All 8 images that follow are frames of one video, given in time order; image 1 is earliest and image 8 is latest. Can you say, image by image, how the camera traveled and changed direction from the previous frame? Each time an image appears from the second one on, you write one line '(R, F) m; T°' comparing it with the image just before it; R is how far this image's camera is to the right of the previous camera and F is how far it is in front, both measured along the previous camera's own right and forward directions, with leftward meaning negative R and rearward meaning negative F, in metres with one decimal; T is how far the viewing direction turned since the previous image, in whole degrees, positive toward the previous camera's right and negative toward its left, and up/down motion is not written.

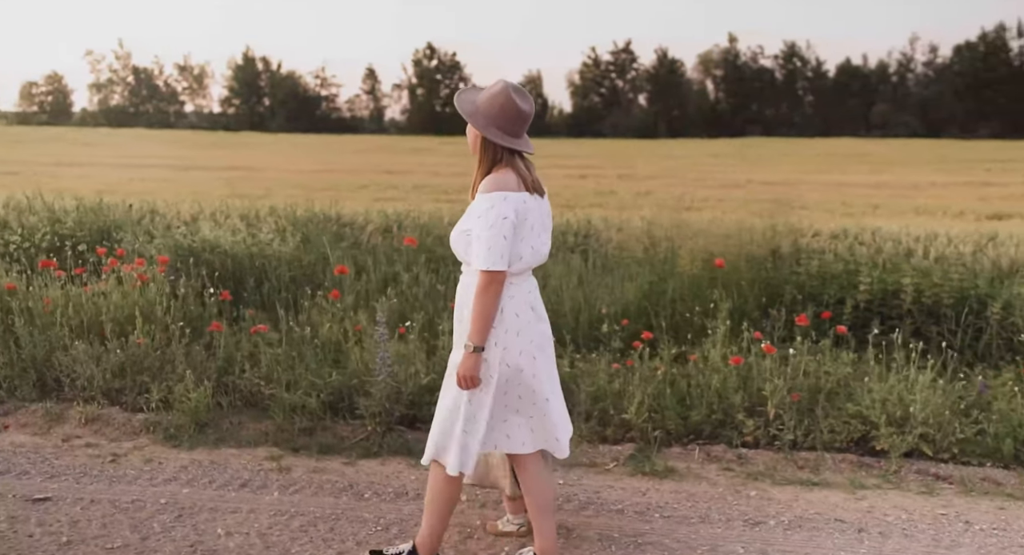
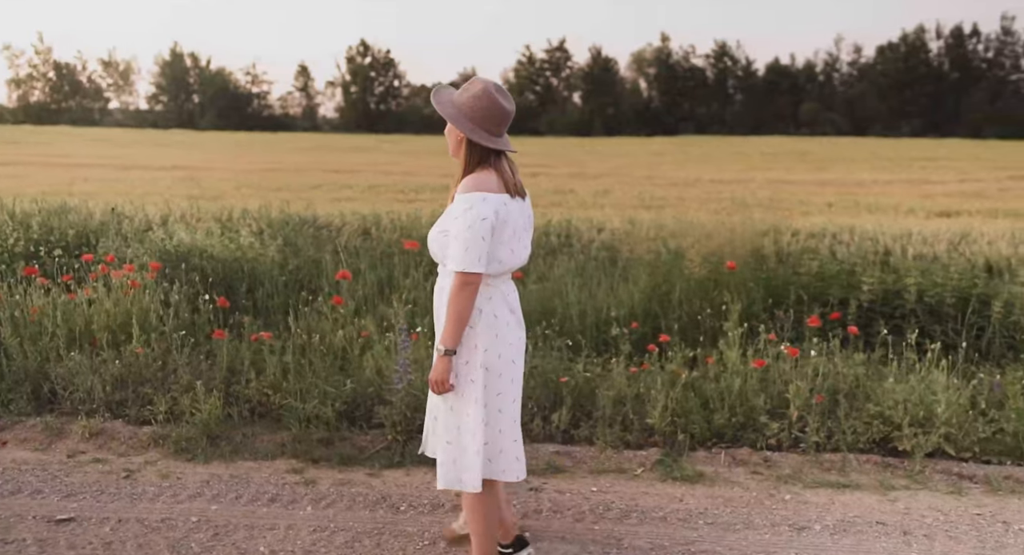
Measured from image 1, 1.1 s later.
(-0.3, +0.1) m; +3°
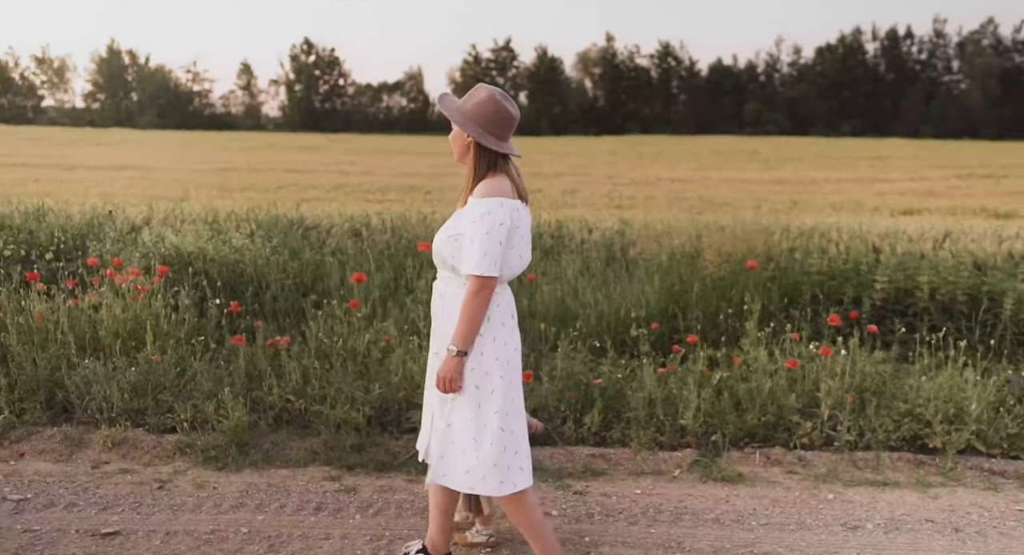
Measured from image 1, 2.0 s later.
(-0.3, 0.0) m; +2°
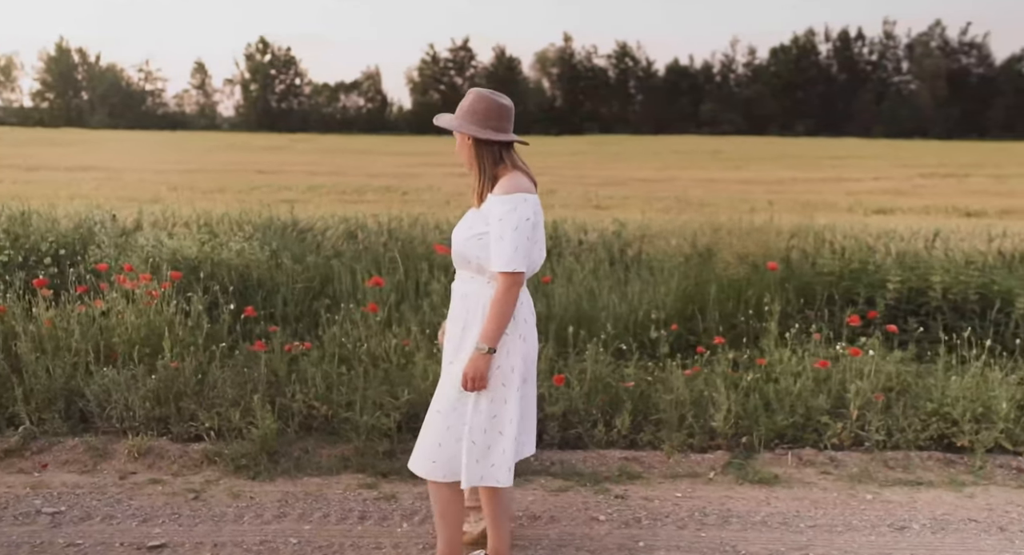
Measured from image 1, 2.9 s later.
(-0.3, 0.0) m; +2°
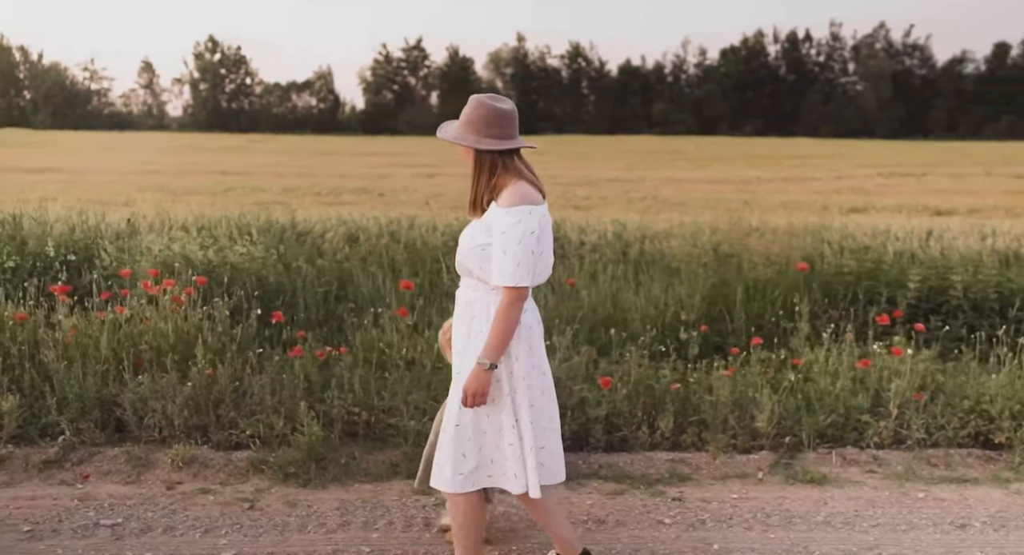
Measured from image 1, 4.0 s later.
(-0.3, 0.0) m; +2°
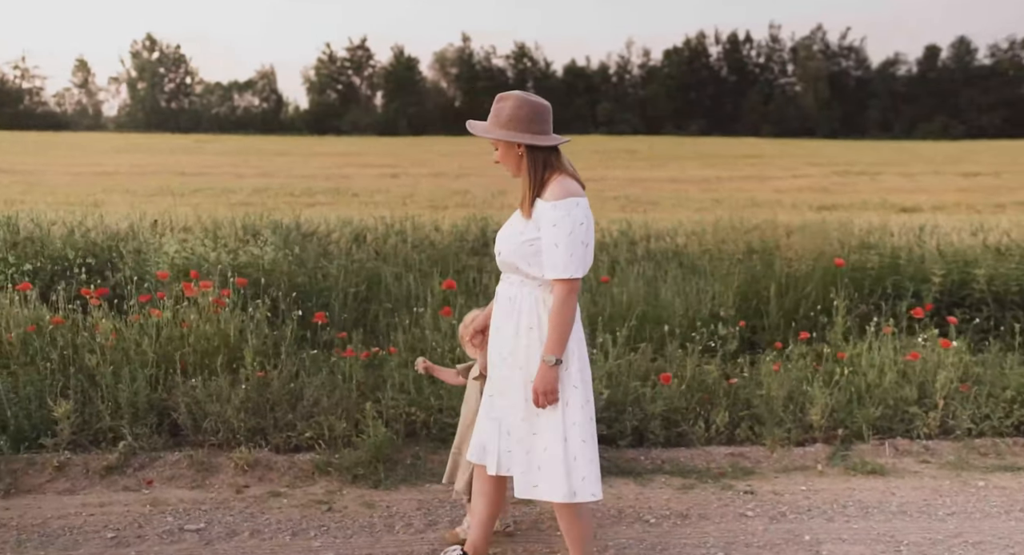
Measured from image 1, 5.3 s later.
(-0.4, 0.0) m; +2°
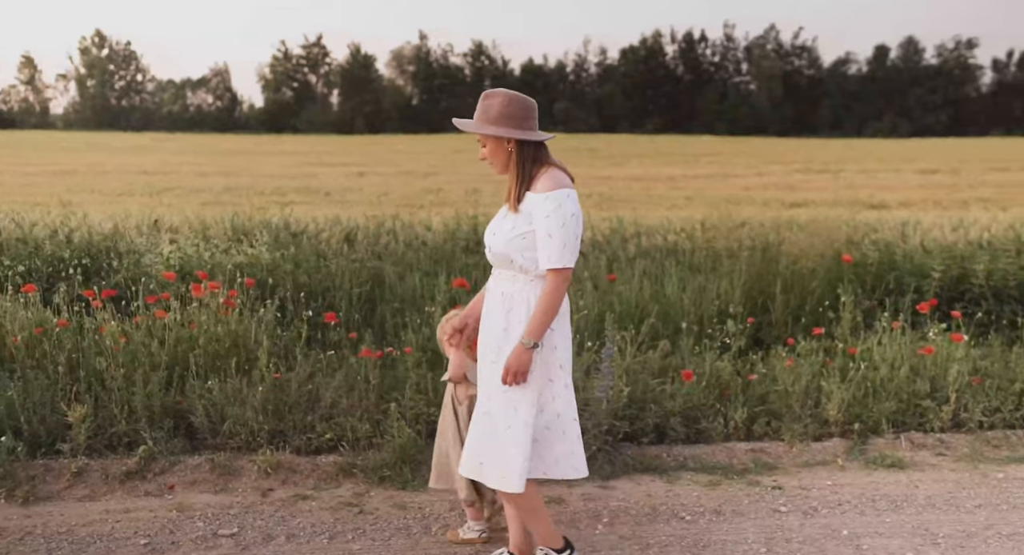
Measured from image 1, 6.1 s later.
(-0.2, 0.0) m; +2°
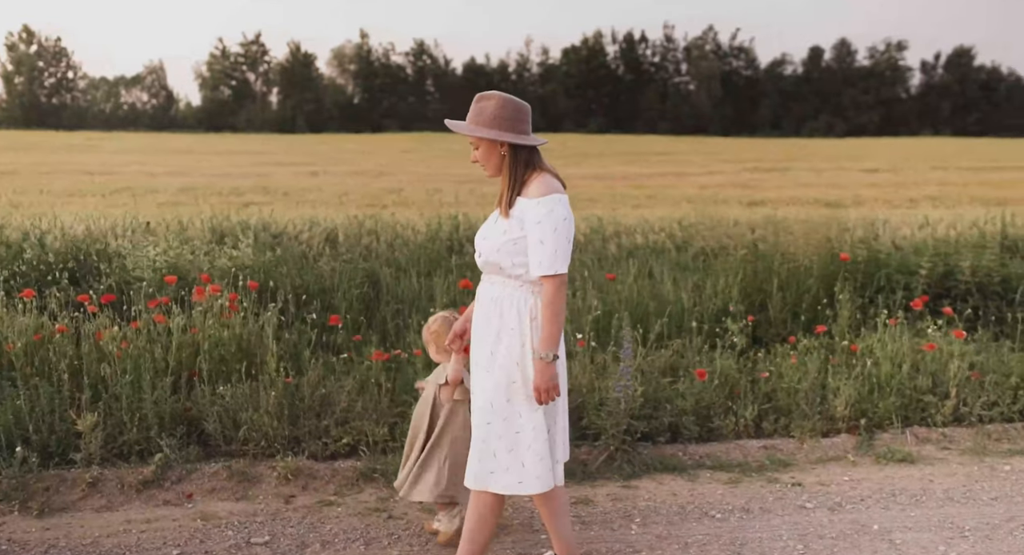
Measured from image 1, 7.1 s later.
(-0.3, 0.0) m; +3°
